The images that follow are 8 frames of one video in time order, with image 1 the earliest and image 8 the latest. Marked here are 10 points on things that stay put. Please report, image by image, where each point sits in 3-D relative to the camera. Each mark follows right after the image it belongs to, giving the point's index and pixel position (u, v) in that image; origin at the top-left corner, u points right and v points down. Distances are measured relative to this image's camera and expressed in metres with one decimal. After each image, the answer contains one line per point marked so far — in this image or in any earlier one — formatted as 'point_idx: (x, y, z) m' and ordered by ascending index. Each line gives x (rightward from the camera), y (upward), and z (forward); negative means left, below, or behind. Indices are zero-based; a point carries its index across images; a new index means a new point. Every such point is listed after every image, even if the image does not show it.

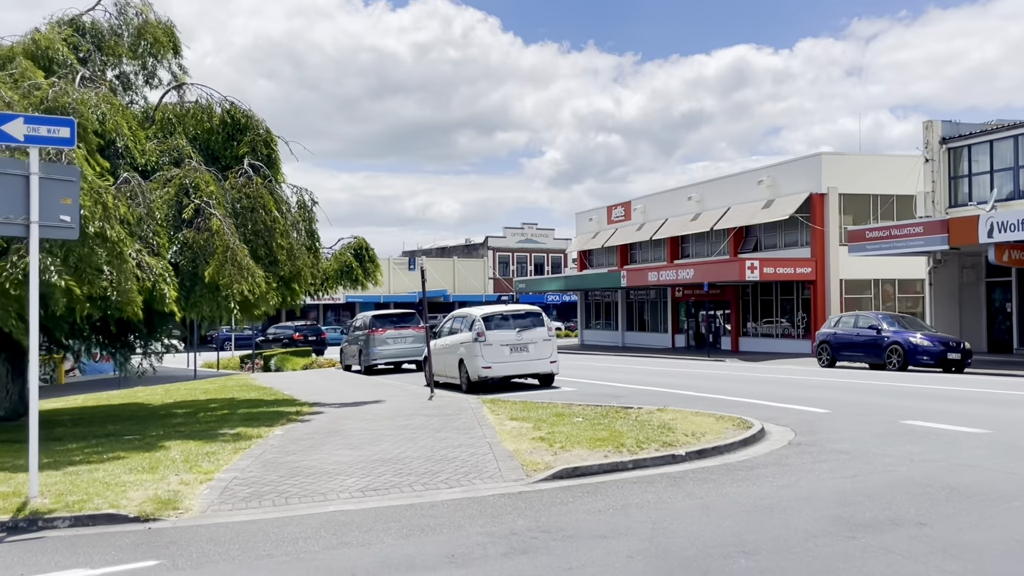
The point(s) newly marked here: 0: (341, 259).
0: (-3.1, +0.5, +16.5) m
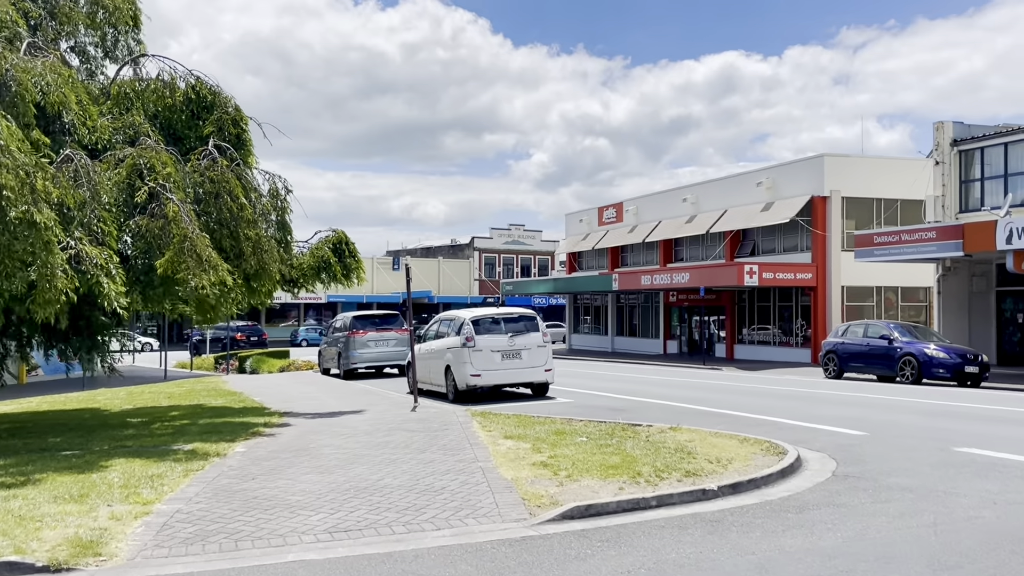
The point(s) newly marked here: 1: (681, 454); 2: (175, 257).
0: (-3.2, +0.5, +15.0) m
1: (+1.8, -1.8, +9.3) m
2: (-4.1, +0.4, +10.8) m
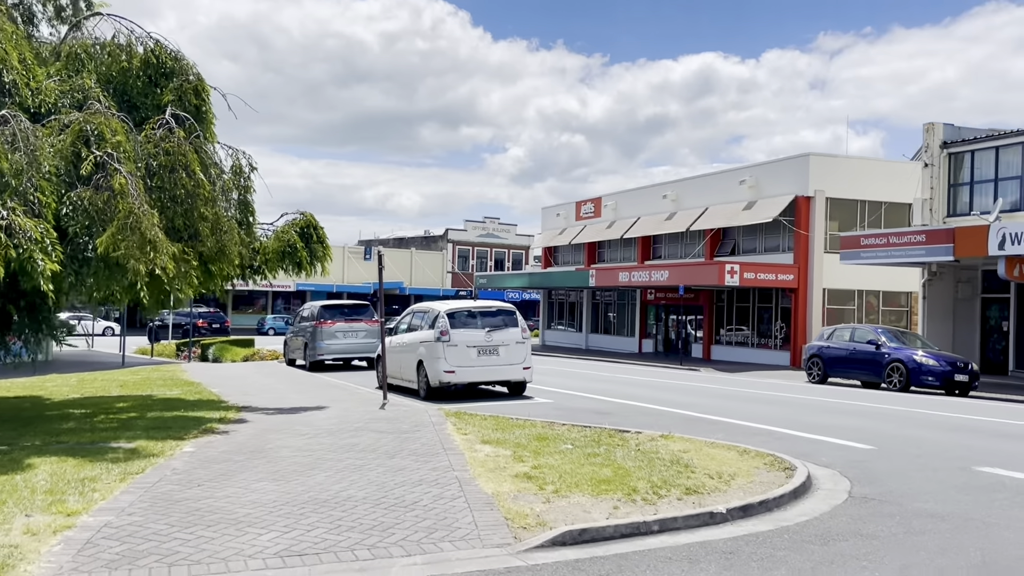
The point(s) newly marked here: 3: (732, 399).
0: (-3.5, +0.7, +14.0) m
1: (+1.6, -1.7, +8.4) m
2: (-4.3, +0.6, +9.7) m
3: (+4.2, -2.1, +16.8) m
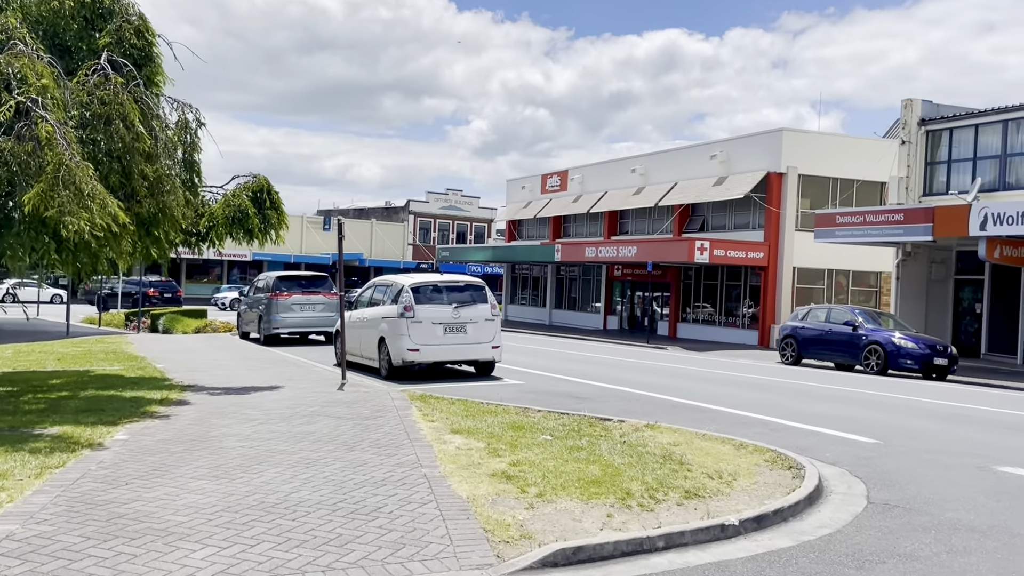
0: (-3.9, +1.2, +12.8) m
1: (+1.4, -1.5, +7.5) m
2: (-4.5, +0.9, +8.5) m
3: (+3.6, -1.7, +16.1) m
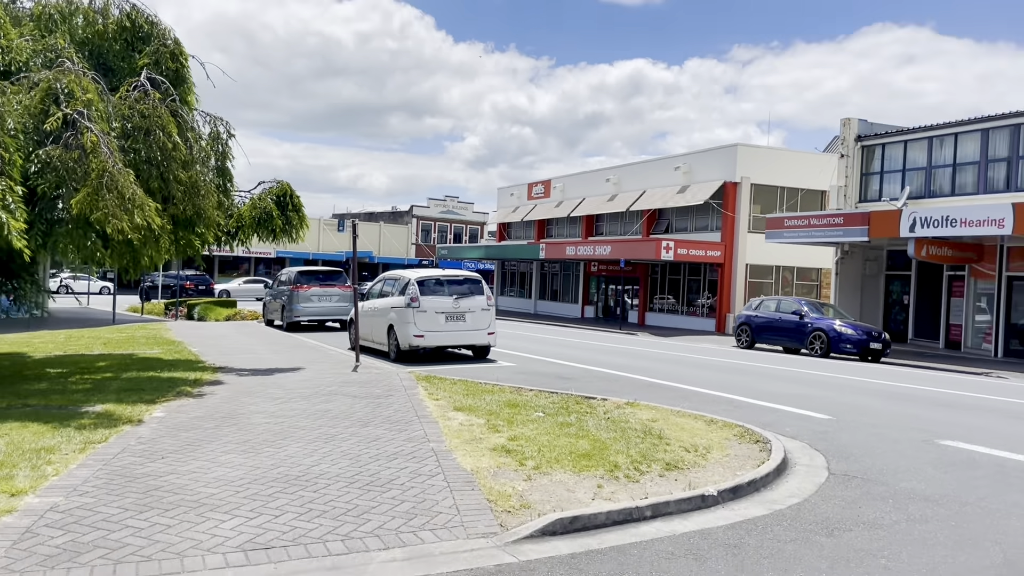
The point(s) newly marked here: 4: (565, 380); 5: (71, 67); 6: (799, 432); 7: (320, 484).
0: (-4.0, +1.3, +13.5) m
1: (+1.3, -1.5, +8.3) m
2: (-4.5, +1.0, +9.2) m
3: (+3.5, -1.6, +16.8) m
4: (+0.8, -1.4, +13.9) m
5: (-5.2, +2.6, +10.1) m
6: (+3.0, -1.5, +9.3) m
7: (-1.4, -1.5, +6.6) m
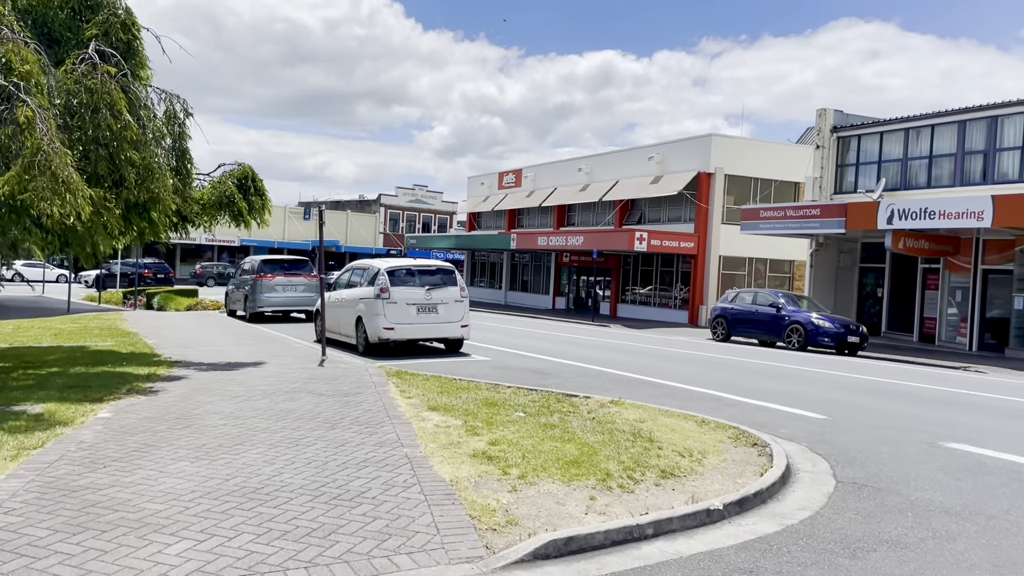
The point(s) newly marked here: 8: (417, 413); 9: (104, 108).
0: (-4.3, +1.5, +12.7) m
1: (+1.2, -1.4, +7.7) m
2: (-4.7, +1.1, +8.4) m
3: (+3.0, -1.4, +16.3) m
4: (+0.4, -1.3, +13.3) m
5: (-5.4, +2.7, +9.2) m
6: (+2.8, -1.4, +8.8) m
7: (-1.5, -1.4, +5.9) m
8: (-1.0, -1.3, +9.0) m
9: (-4.8, +2.1, +10.0) m
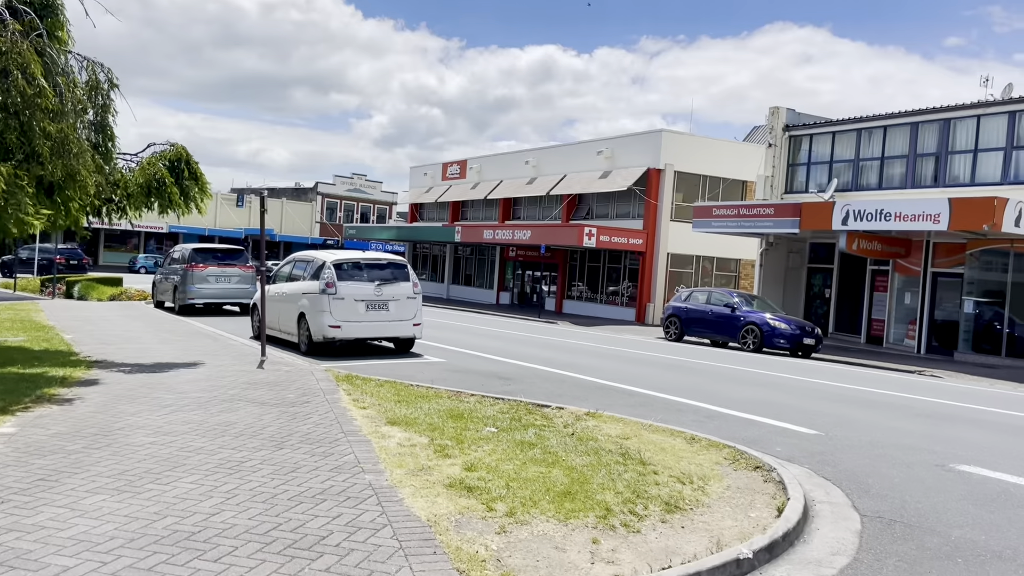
0: (-4.8, +1.6, +11.4) m
1: (+1.0, -1.4, +6.8) m
2: (-4.8, +1.2, +7.1) m
3: (+2.3, -1.4, +15.5) m
4: (-0.1, -1.3, +12.3) m
5: (-5.6, +2.8, +7.9) m
6: (+2.6, -1.5, +8.0) m
7: (-1.6, -1.4, +4.8) m
8: (-1.2, -1.3, +8.0) m
9: (-5.0, +2.2, +8.7) m
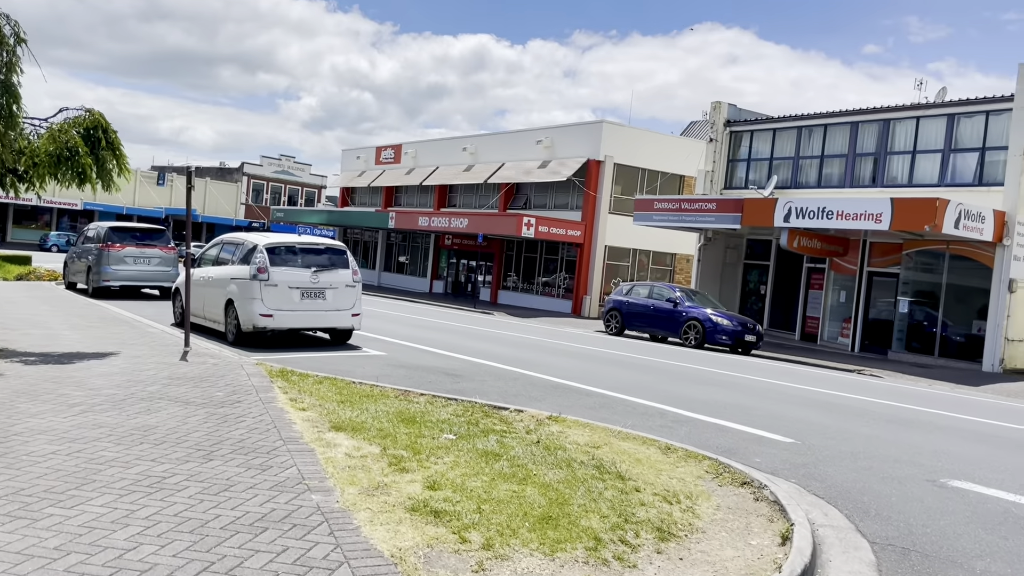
0: (-5.3, +1.8, +10.1) m
1: (+0.8, -1.4, +6.1) m
2: (-5.0, +1.3, +5.9) m
3: (+1.3, -1.3, +14.9) m
4: (-0.8, -1.2, +11.5) m
5: (-5.8, +3.0, +6.5) m
6: (+2.2, -1.5, +7.4) m
7: (-1.6, -1.3, +3.9) m
8: (-1.5, -1.2, +7.0) m
9: (-5.3, +2.4, +7.4) m
